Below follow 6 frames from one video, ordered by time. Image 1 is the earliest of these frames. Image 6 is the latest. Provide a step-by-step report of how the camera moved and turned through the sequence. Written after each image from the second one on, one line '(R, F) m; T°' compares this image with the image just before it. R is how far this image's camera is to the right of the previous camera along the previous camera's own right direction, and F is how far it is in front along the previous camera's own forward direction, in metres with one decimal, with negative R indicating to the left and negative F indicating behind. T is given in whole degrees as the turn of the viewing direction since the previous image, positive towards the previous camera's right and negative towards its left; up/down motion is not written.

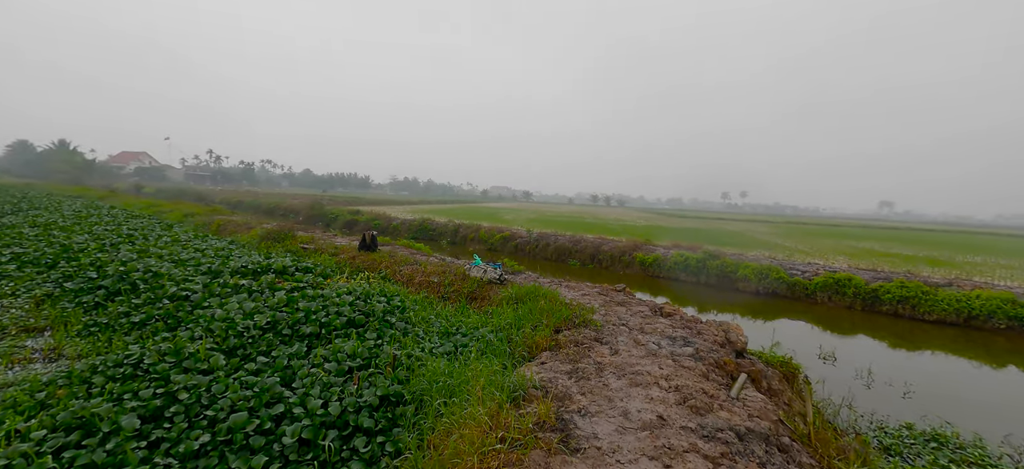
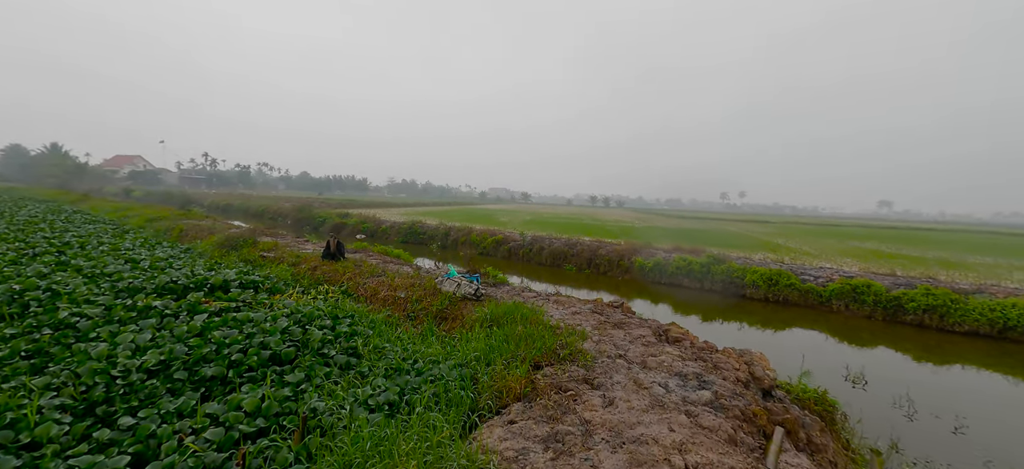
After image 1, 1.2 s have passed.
(+0.3, +1.1) m; 0°
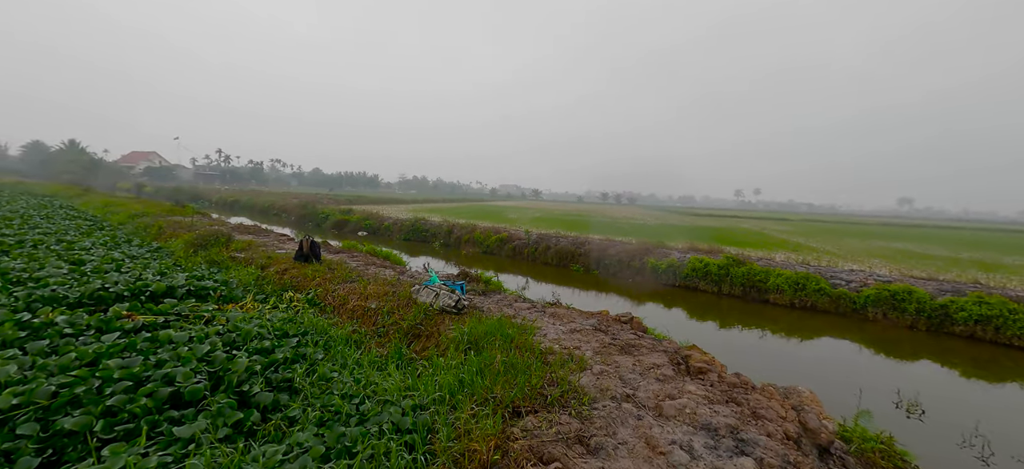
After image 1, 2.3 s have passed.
(+0.3, +1.0) m; -2°
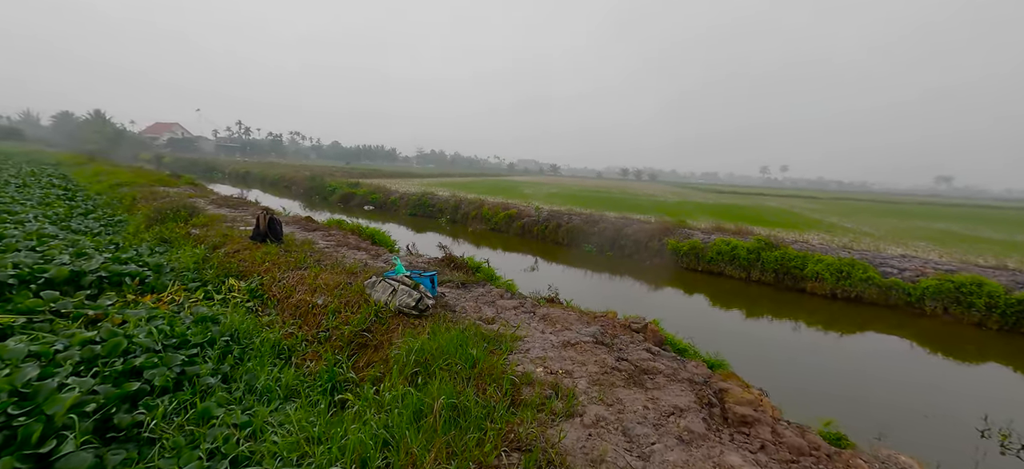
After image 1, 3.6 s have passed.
(+0.4, +1.3) m; -3°
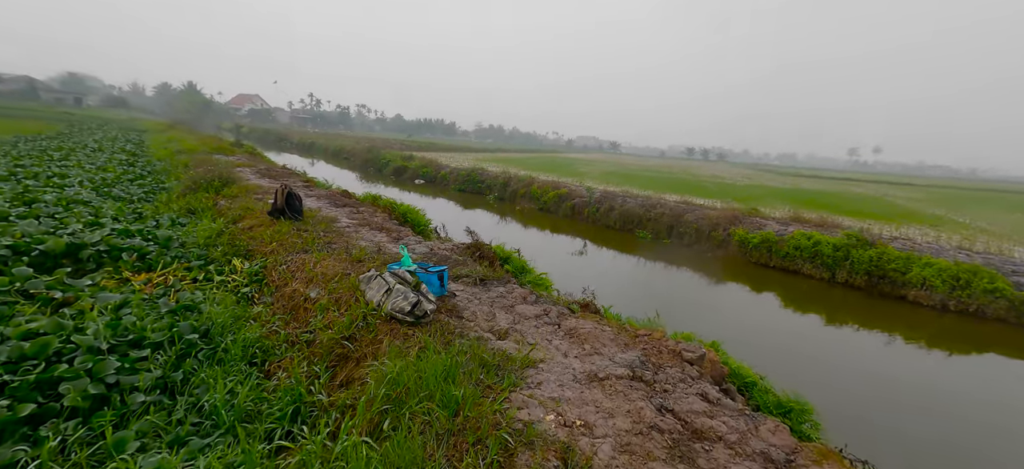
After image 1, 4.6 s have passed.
(+0.3, +0.9) m; -8°
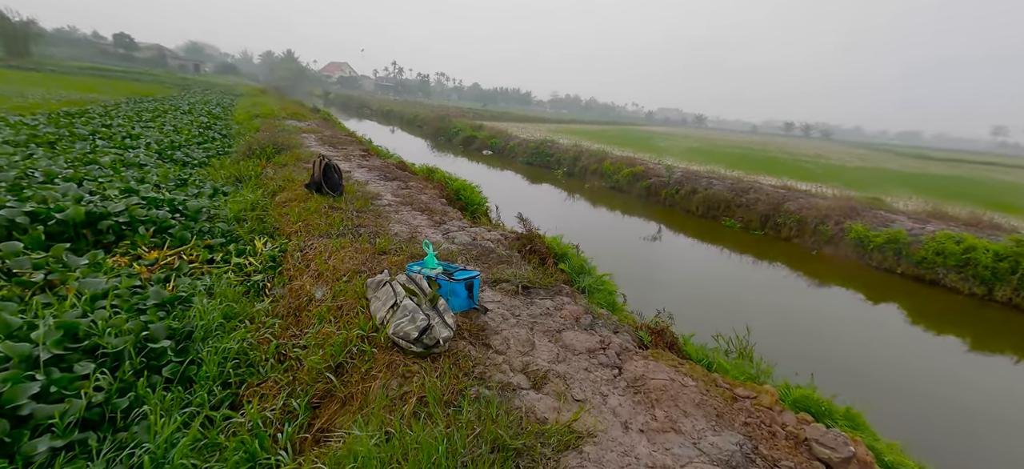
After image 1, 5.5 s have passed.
(+0.1, +1.1) m; -10°
